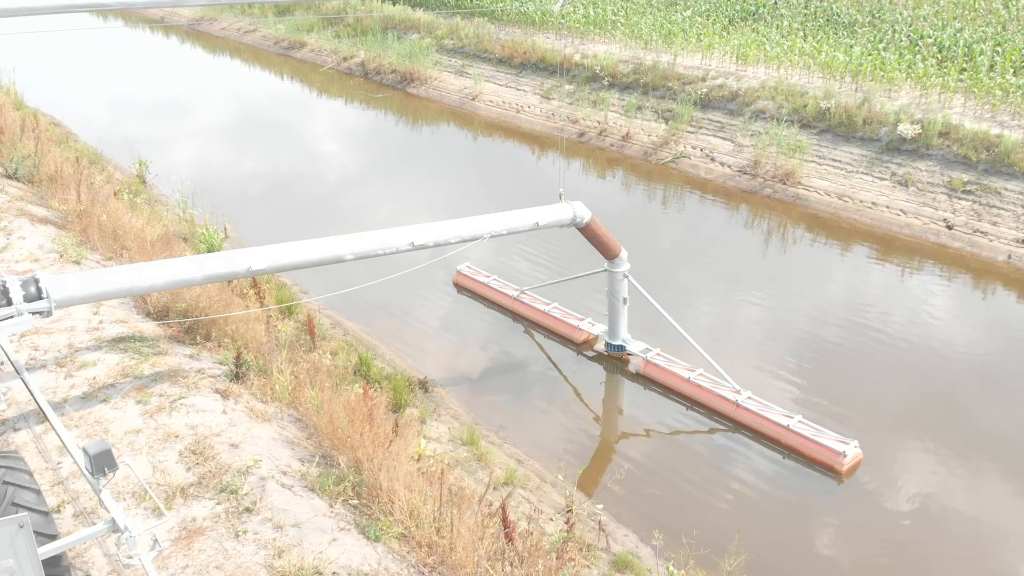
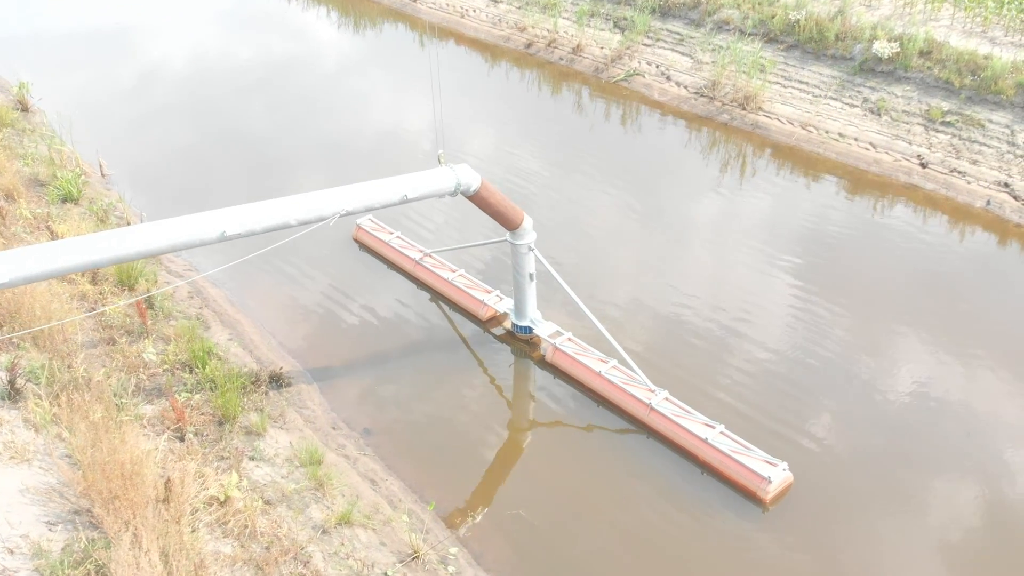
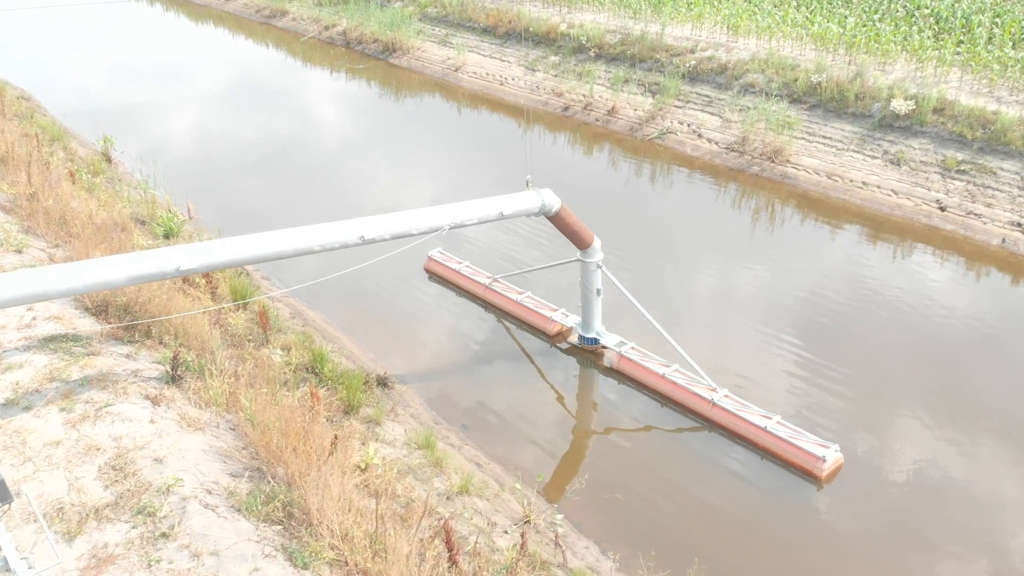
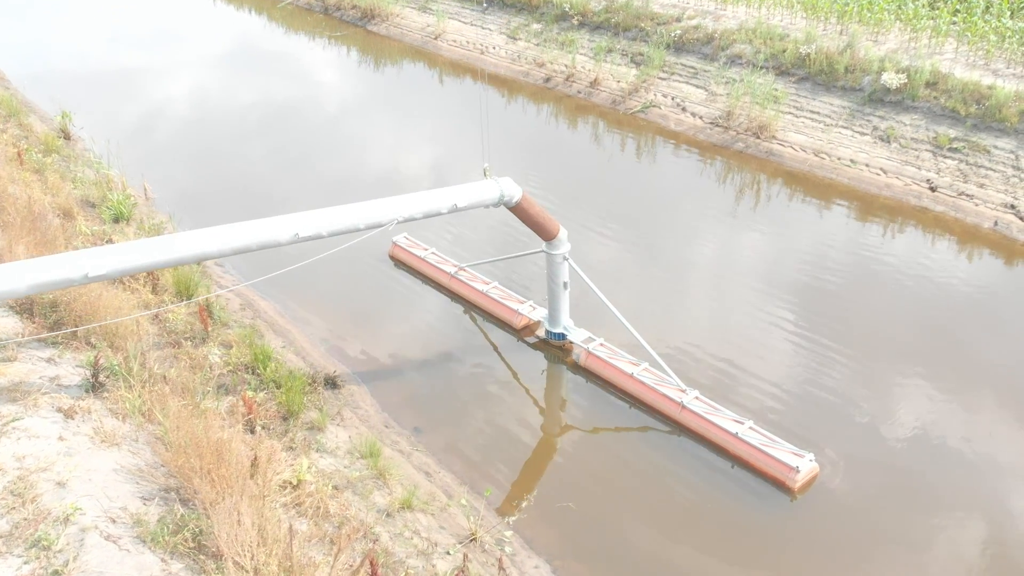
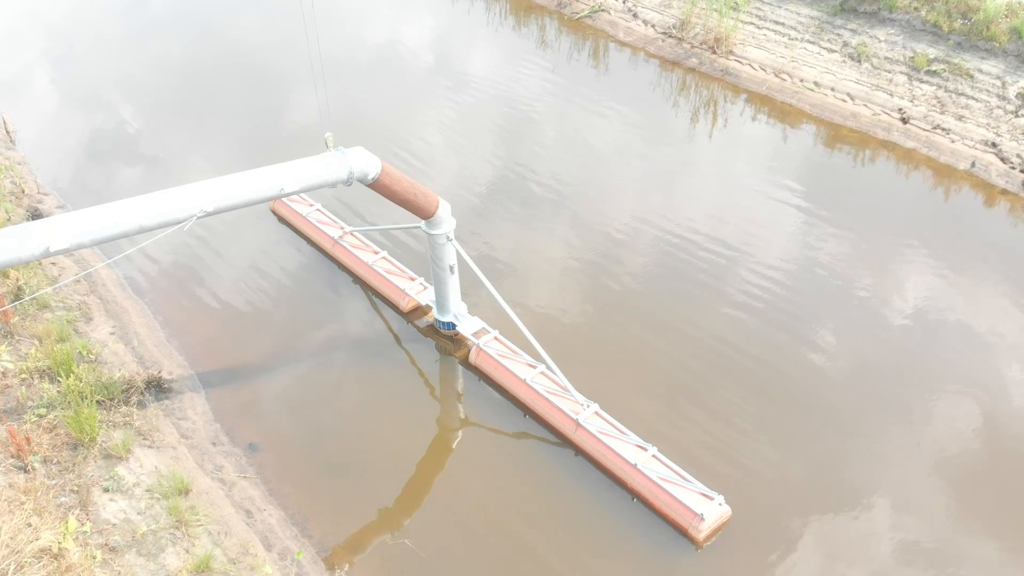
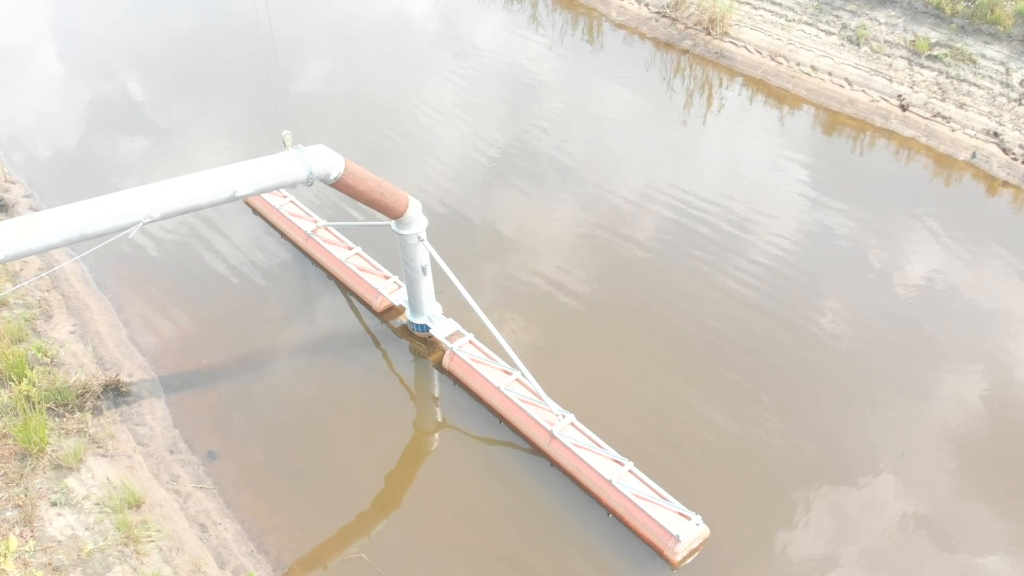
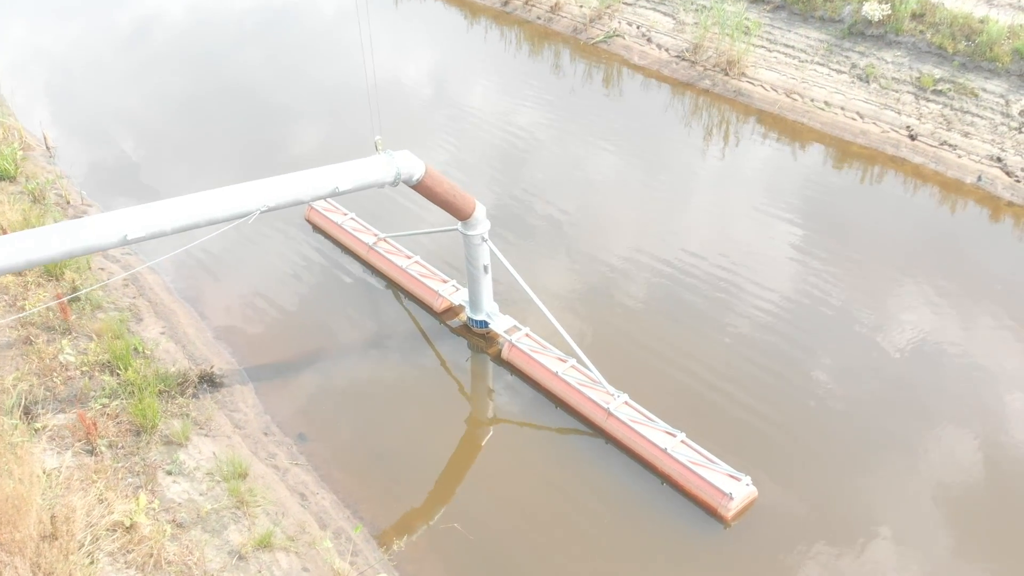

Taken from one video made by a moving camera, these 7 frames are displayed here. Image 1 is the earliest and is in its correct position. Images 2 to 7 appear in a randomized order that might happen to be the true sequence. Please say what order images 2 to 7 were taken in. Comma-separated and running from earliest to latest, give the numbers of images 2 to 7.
3, 4, 2, 7, 5, 6
